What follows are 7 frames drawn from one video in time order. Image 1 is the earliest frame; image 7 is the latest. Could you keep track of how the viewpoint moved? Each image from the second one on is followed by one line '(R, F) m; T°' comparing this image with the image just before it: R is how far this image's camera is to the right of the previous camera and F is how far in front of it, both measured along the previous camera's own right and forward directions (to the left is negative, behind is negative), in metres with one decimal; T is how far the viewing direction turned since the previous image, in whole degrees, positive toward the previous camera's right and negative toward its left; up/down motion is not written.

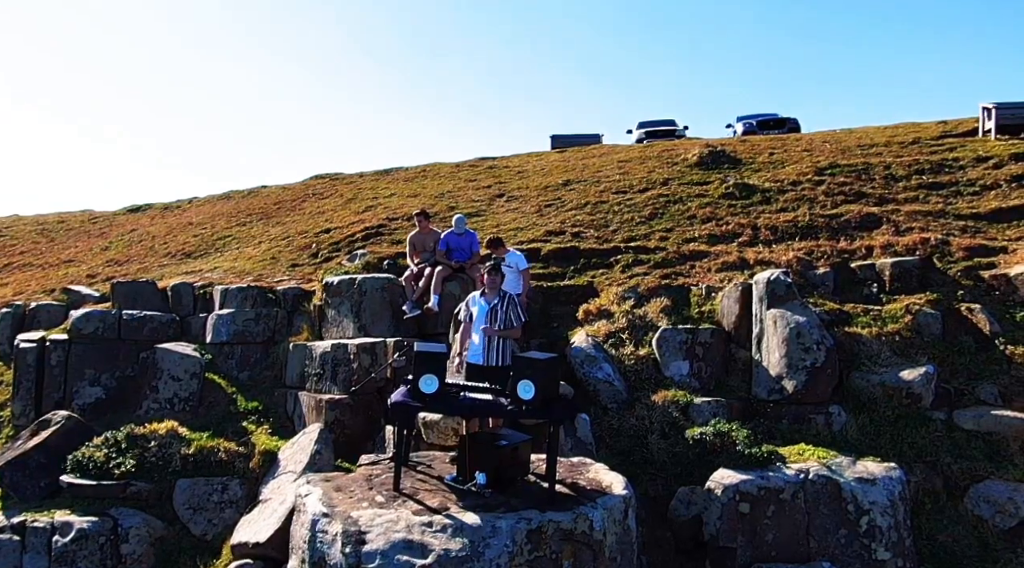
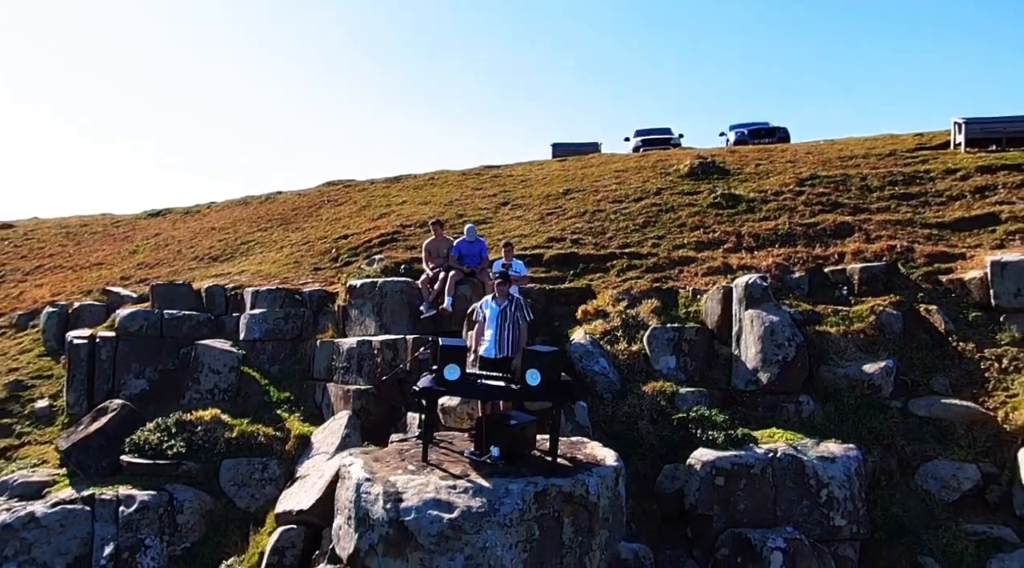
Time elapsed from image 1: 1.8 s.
(-0.1, -1.3) m; 0°
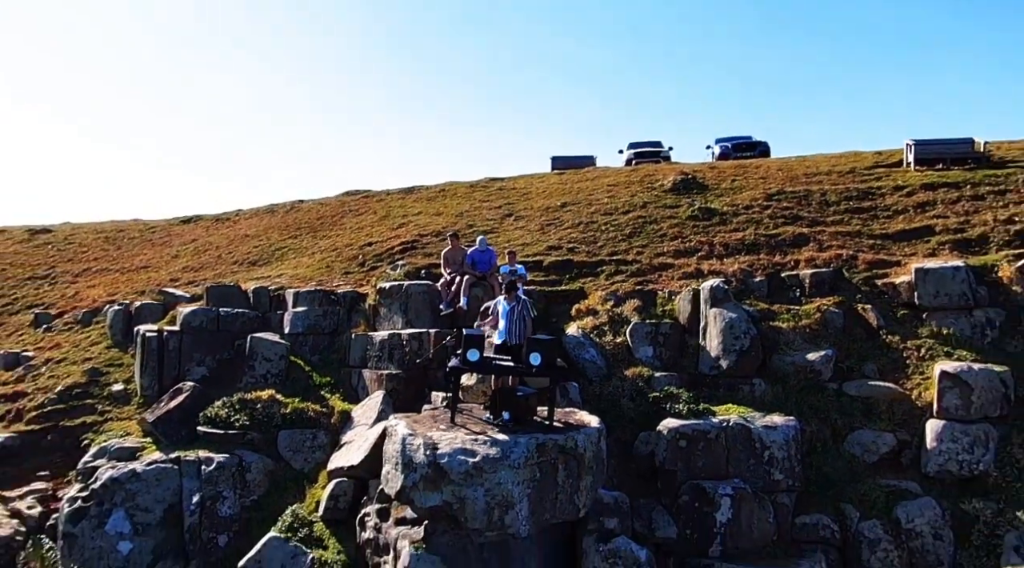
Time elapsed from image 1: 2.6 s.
(-0.1, -2.4) m; 0°
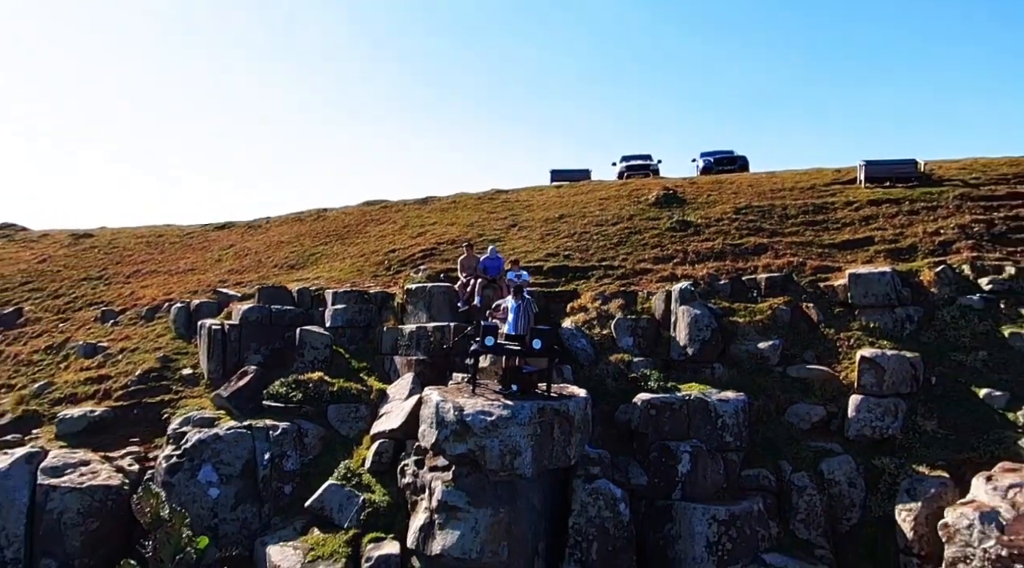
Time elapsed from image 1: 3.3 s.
(-0.1, -3.1) m; 0°
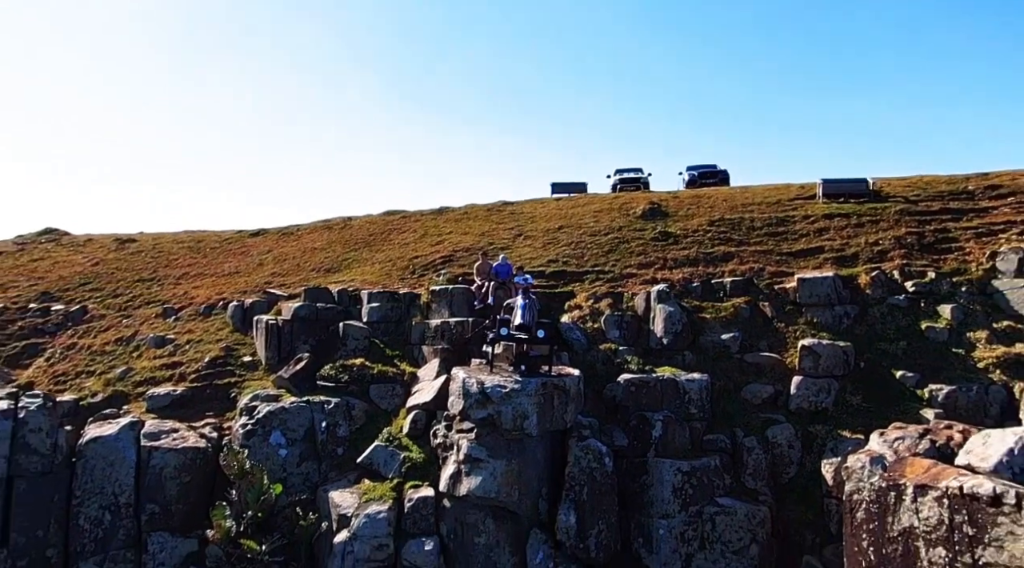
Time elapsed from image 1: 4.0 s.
(-0.2, -3.7) m; 0°
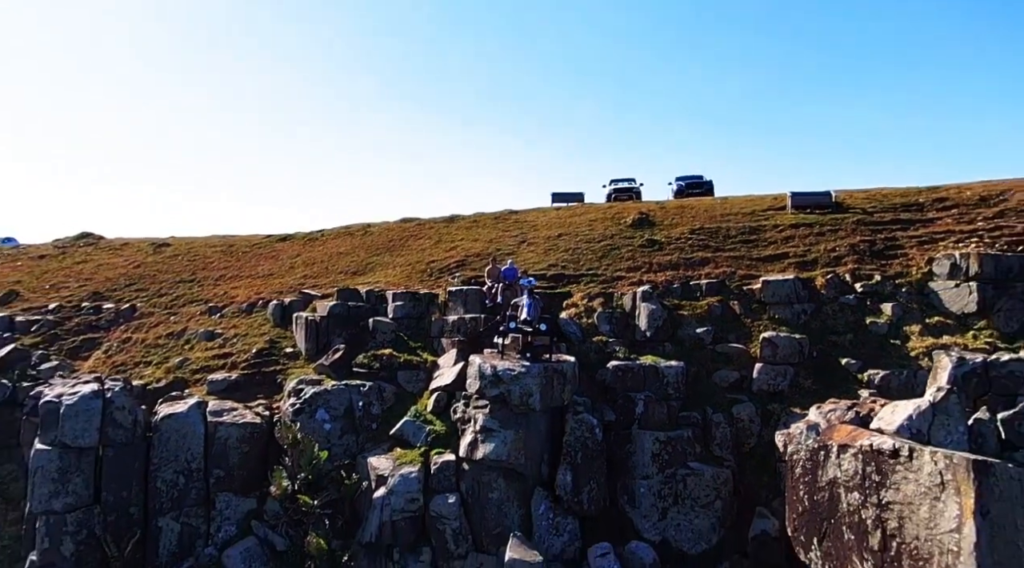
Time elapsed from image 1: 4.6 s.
(-0.2, -3.5) m; 0°
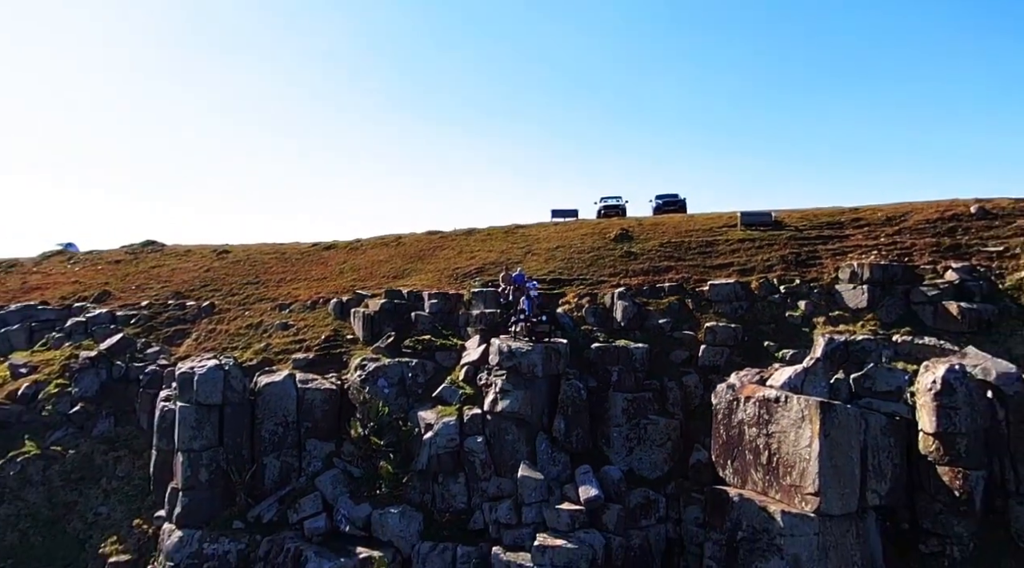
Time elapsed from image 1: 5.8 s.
(-0.3, -7.9) m; 0°
